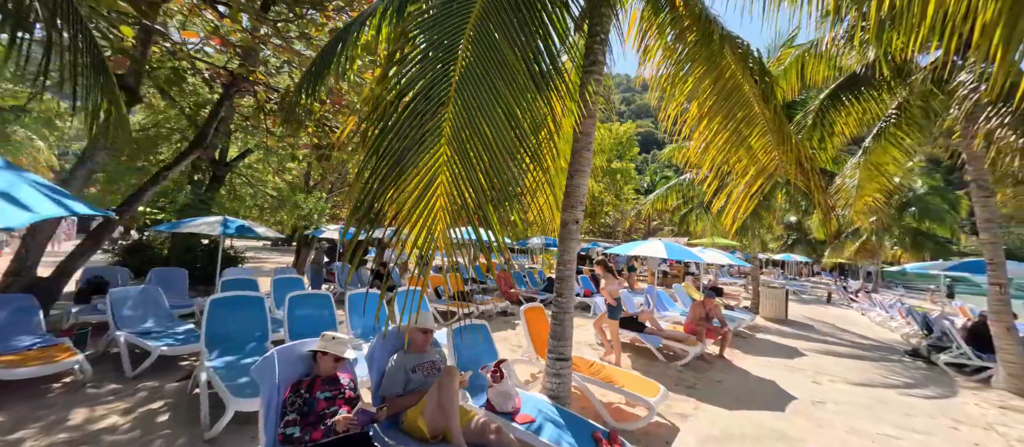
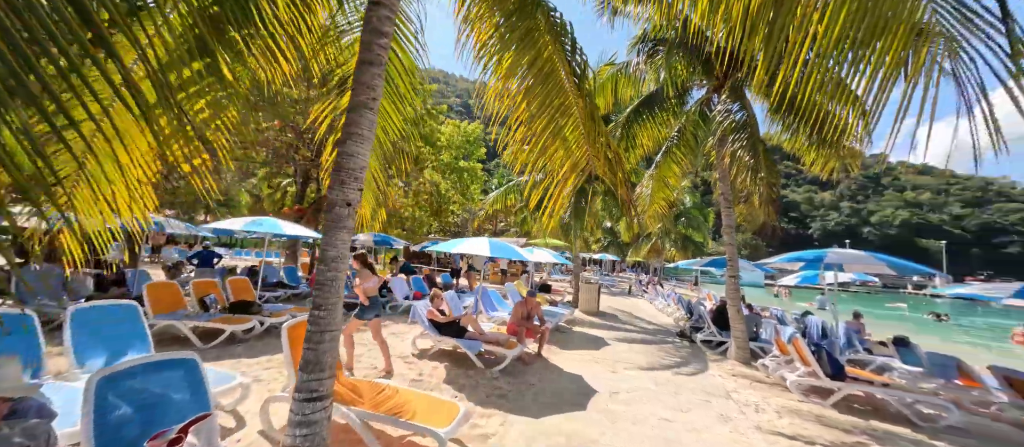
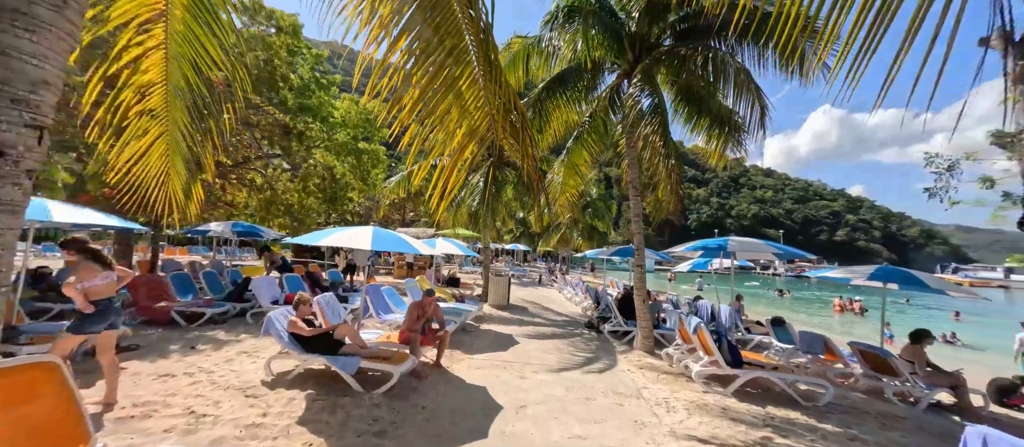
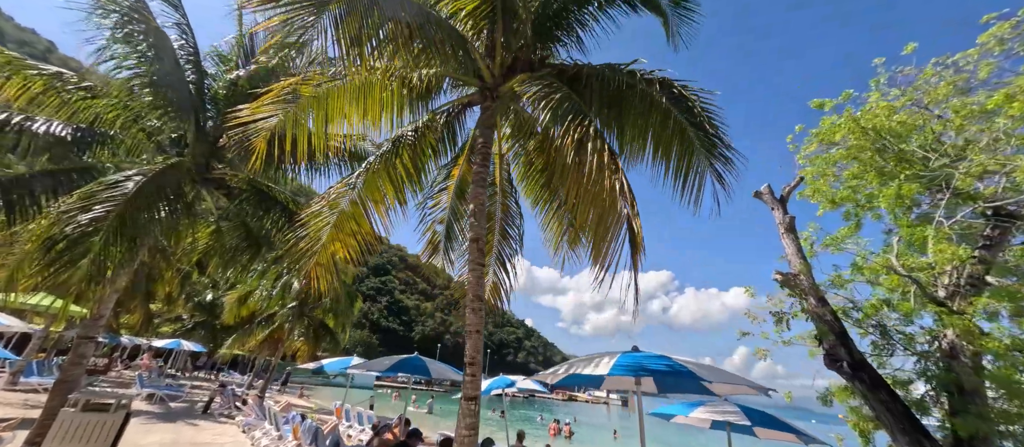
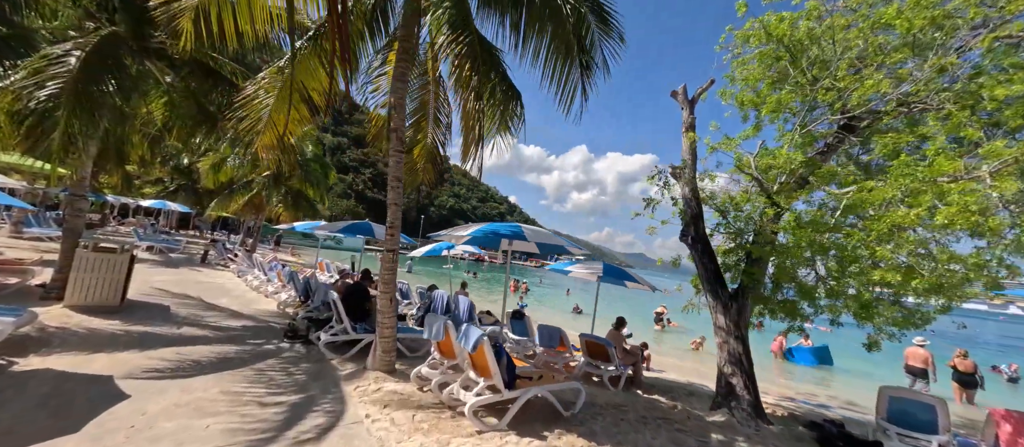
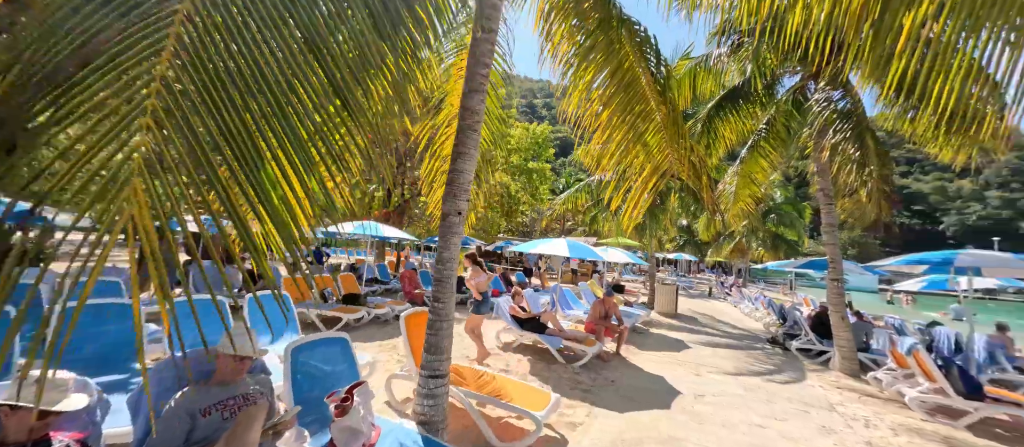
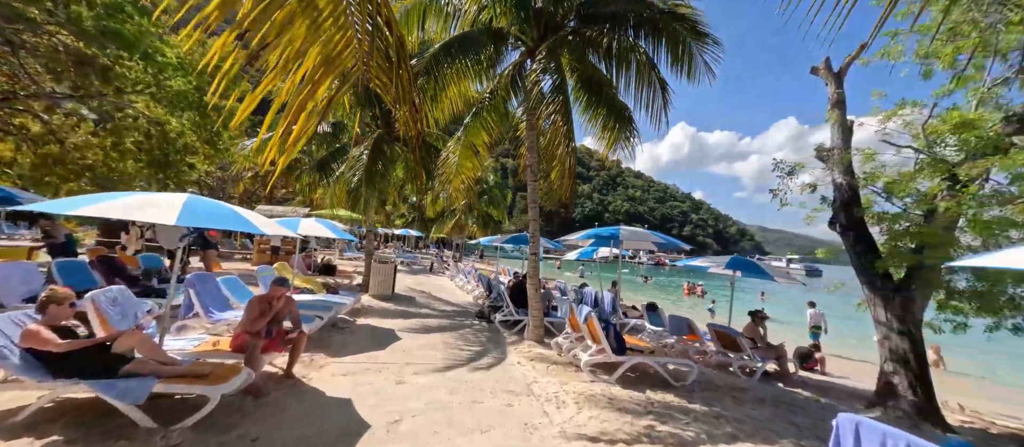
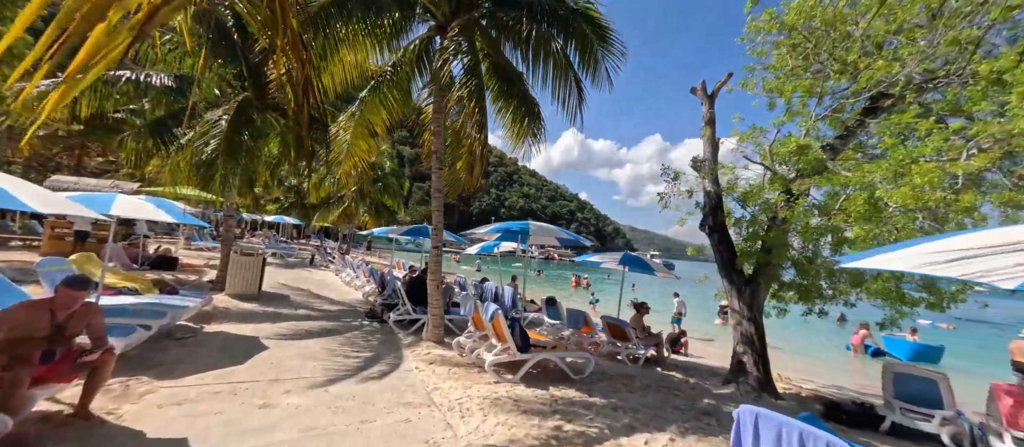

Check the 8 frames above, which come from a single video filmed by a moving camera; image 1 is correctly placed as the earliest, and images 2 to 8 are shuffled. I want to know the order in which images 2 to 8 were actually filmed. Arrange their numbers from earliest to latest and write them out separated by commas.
6, 2, 3, 7, 8, 5, 4
